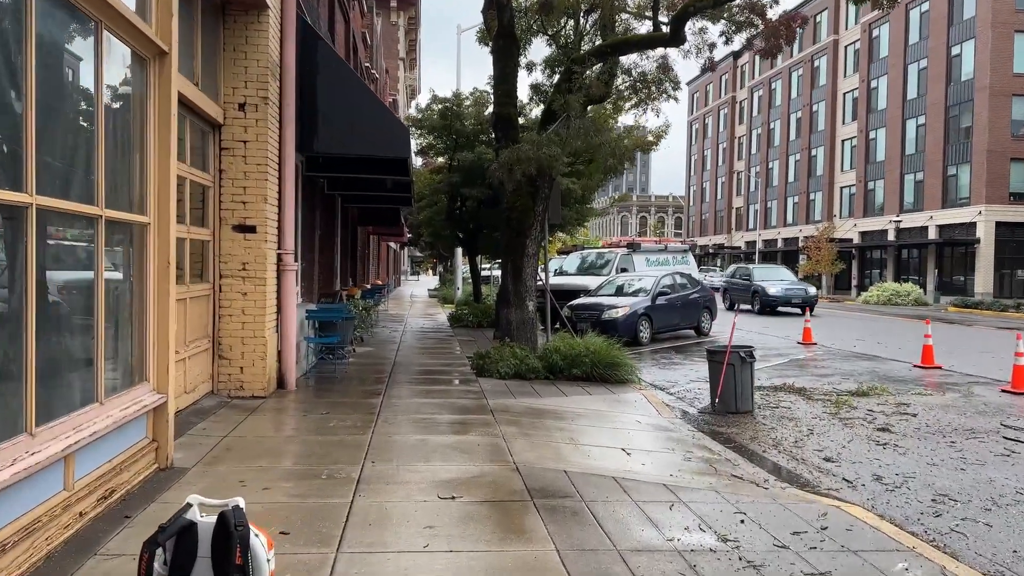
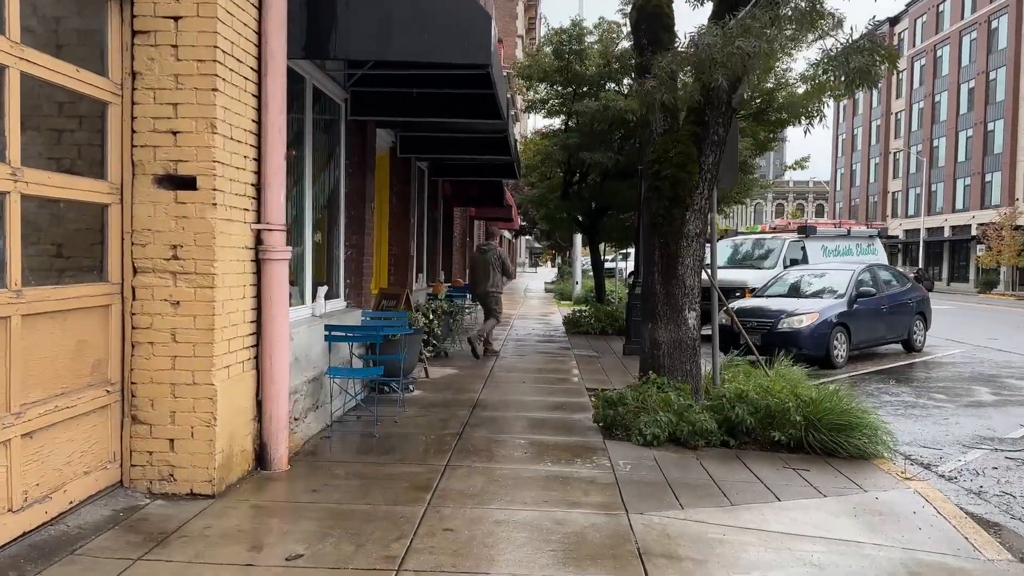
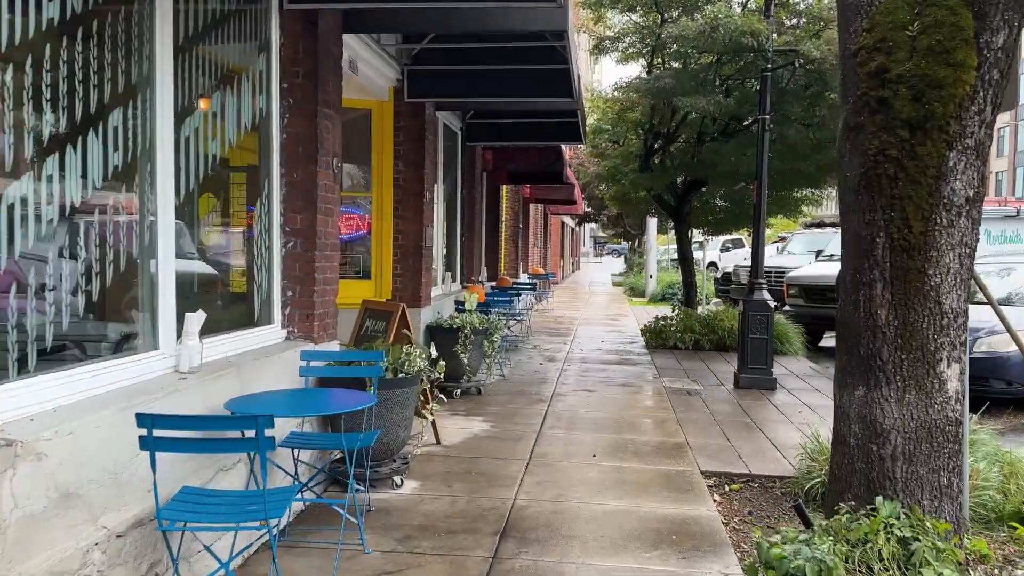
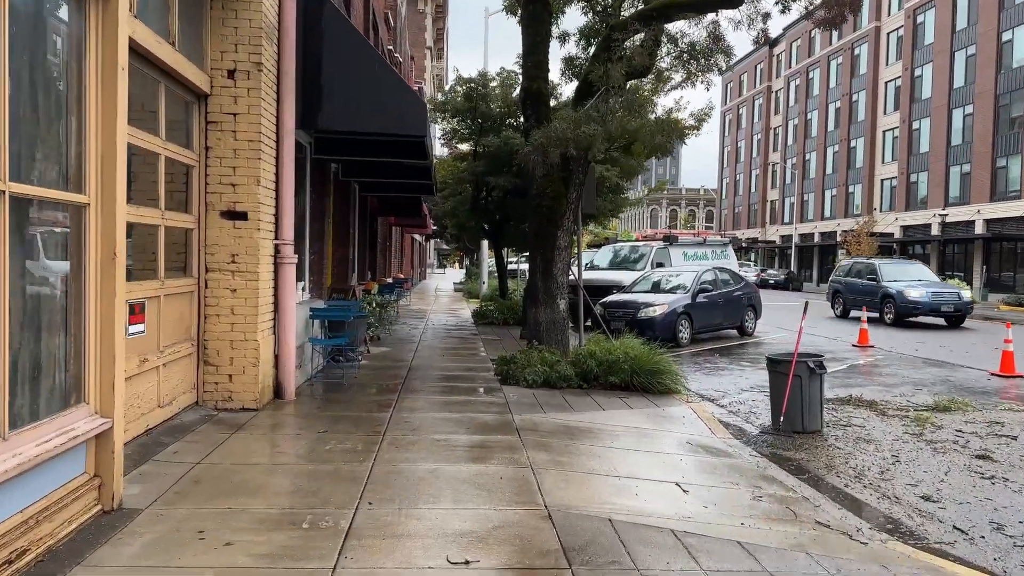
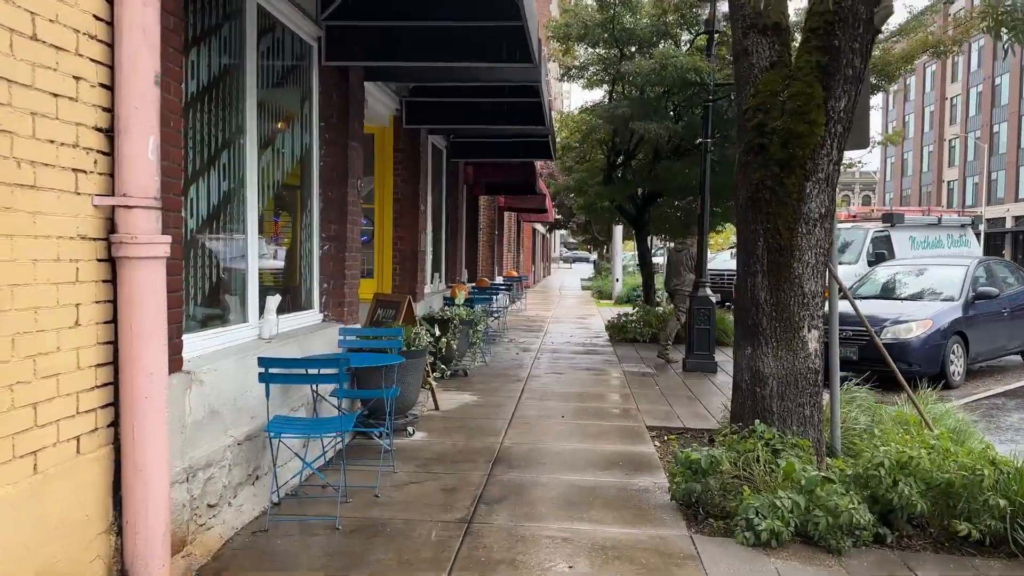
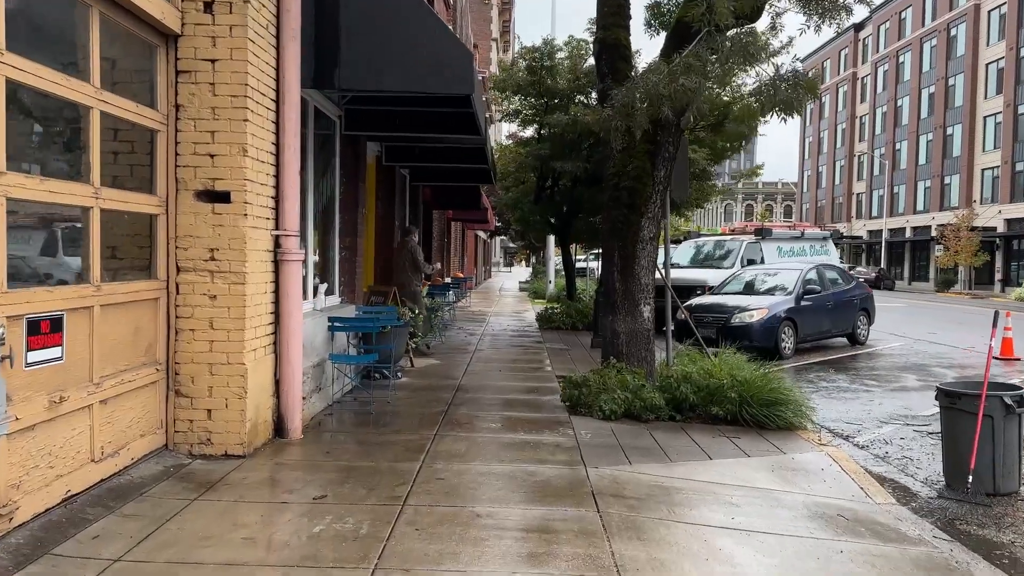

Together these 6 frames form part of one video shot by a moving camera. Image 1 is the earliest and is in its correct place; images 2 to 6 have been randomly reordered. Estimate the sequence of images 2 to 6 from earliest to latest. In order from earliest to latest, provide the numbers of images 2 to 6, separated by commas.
4, 6, 2, 5, 3
